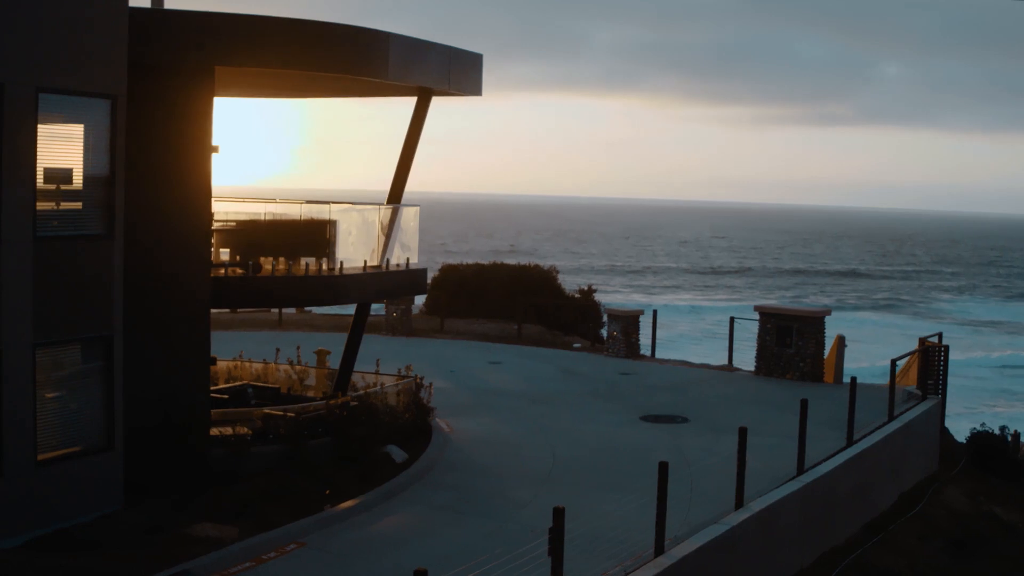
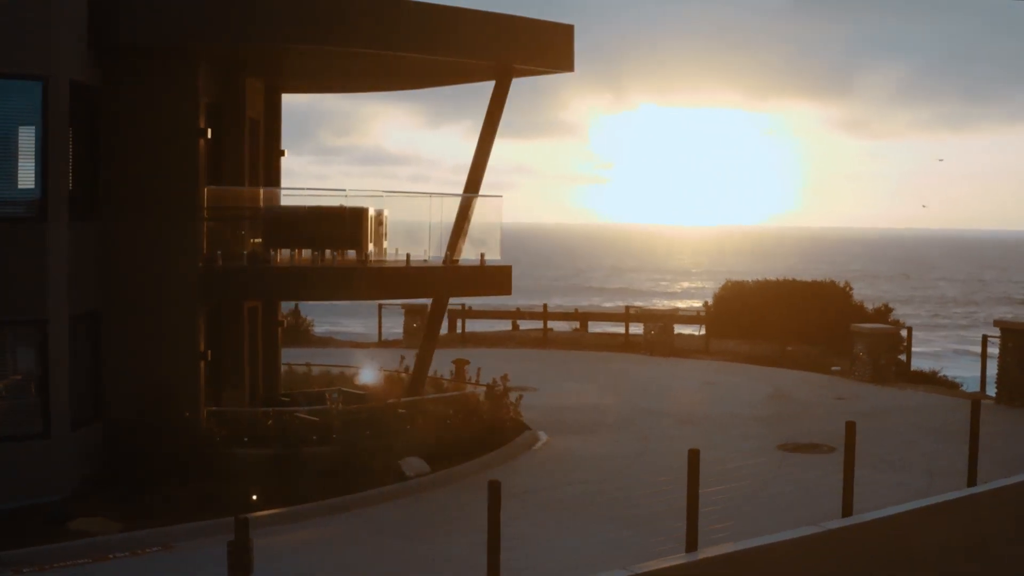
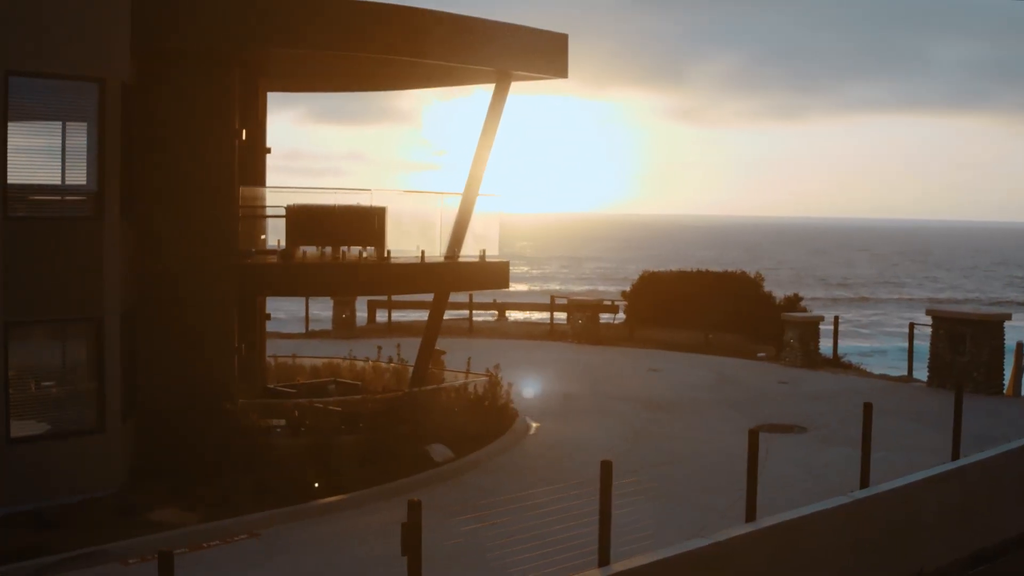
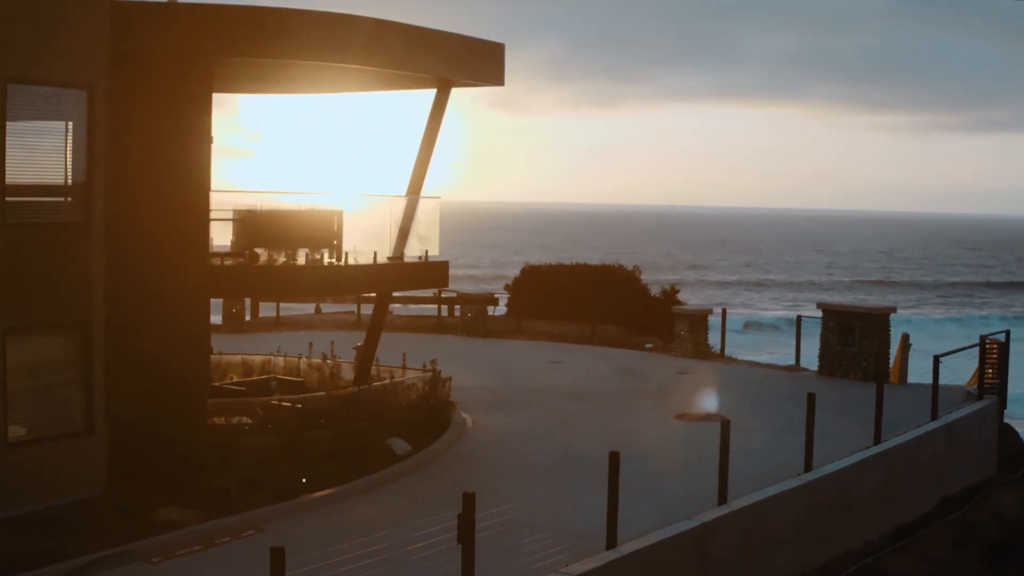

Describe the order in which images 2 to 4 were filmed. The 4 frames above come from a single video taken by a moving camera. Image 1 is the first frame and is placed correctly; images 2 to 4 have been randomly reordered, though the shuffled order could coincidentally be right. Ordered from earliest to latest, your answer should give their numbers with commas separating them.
4, 3, 2
